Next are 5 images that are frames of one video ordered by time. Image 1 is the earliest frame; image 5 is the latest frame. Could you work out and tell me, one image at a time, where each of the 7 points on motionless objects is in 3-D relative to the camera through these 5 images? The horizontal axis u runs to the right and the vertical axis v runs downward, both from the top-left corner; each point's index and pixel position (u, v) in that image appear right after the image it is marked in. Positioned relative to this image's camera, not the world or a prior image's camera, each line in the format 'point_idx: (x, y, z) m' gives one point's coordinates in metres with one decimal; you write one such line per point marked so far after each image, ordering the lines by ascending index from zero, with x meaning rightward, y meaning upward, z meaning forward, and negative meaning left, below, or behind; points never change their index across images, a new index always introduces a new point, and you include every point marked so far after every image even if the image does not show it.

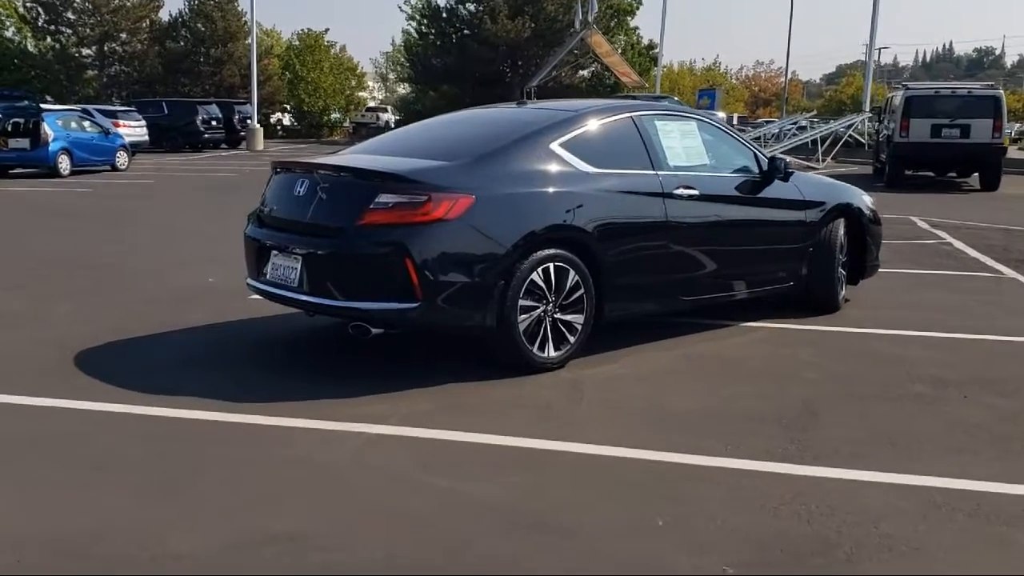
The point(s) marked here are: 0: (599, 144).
0: (+0.6, +1.0, +6.8) m
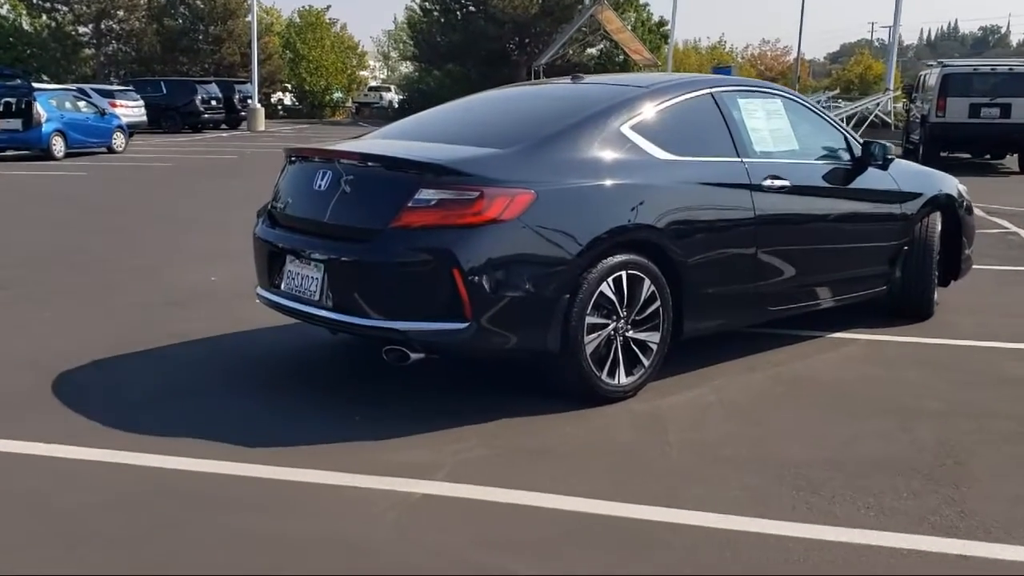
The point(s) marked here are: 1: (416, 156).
0: (+1.0, +1.0, +5.7) m
1: (-0.5, +0.7, +5.0) m
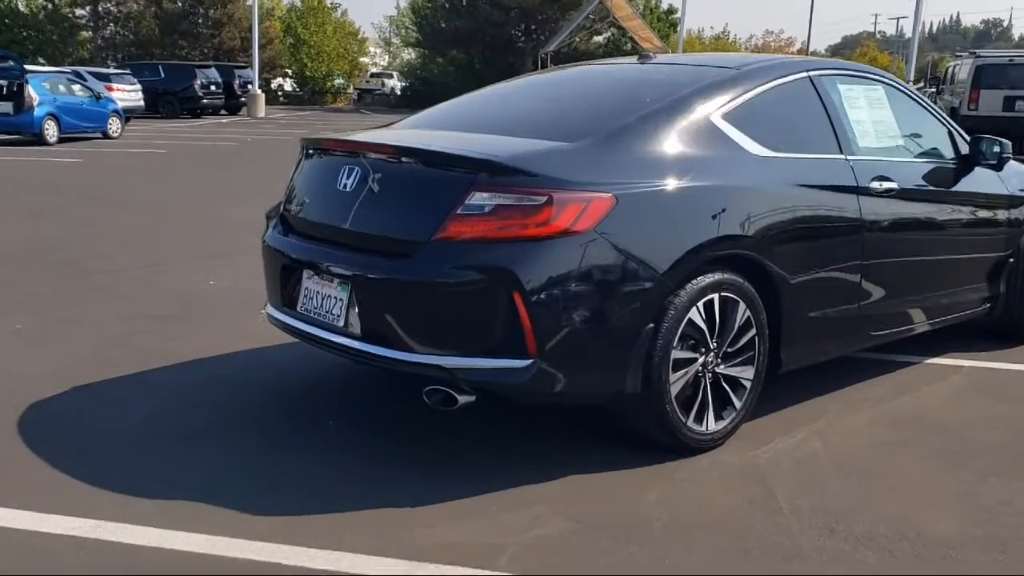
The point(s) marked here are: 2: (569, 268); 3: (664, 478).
0: (+1.3, +0.9, +4.7) m
1: (-0.2, +0.6, +4.1) m
2: (+0.2, +0.1, +3.8) m
3: (+0.6, -0.8, +4.0) m
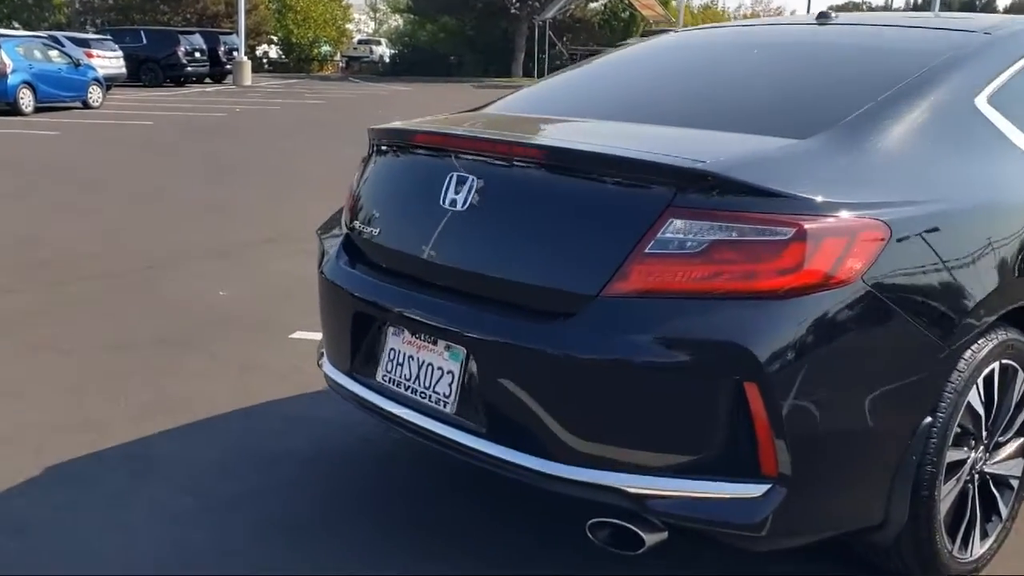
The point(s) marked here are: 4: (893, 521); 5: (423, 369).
0: (+1.8, +0.7, +3.4) m
1: (+0.4, +0.4, +2.7) m
2: (+0.8, -0.1, +2.5) m
3: (+1.2, -1.0, +2.7) m
4: (+1.1, -0.7, +2.7) m
5: (-0.3, -0.2, +2.9) m
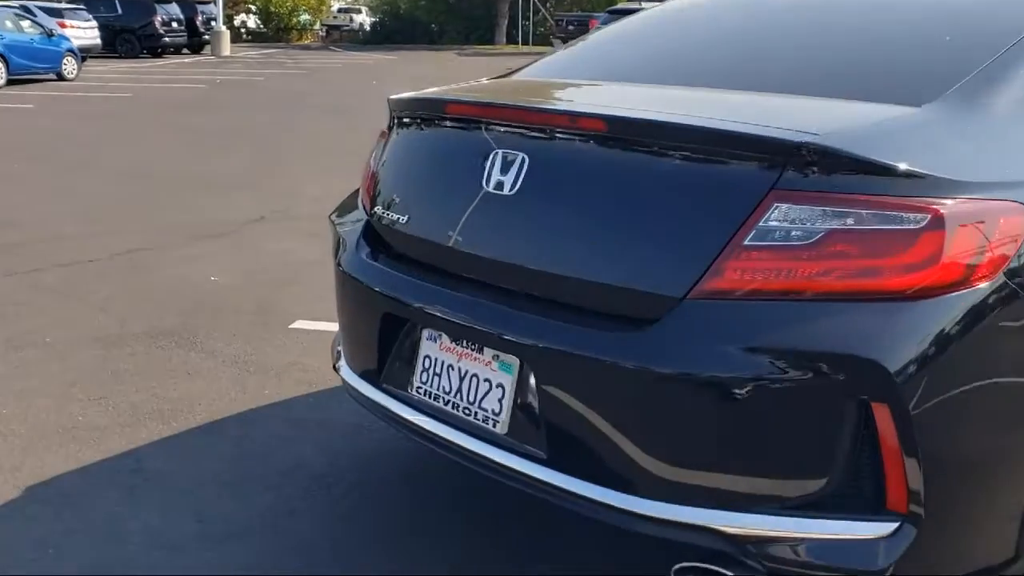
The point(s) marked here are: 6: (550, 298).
0: (+2.0, +0.7, +3.0) m
1: (+0.5, +0.4, +2.3) m
2: (+1.0, -0.1, +2.1) m
3: (+1.4, -1.0, +2.4) m
4: (+1.2, -0.6, +2.3) m
5: (-0.1, -0.2, +2.5) m
6: (+0.1, 0.0, +2.4) m
